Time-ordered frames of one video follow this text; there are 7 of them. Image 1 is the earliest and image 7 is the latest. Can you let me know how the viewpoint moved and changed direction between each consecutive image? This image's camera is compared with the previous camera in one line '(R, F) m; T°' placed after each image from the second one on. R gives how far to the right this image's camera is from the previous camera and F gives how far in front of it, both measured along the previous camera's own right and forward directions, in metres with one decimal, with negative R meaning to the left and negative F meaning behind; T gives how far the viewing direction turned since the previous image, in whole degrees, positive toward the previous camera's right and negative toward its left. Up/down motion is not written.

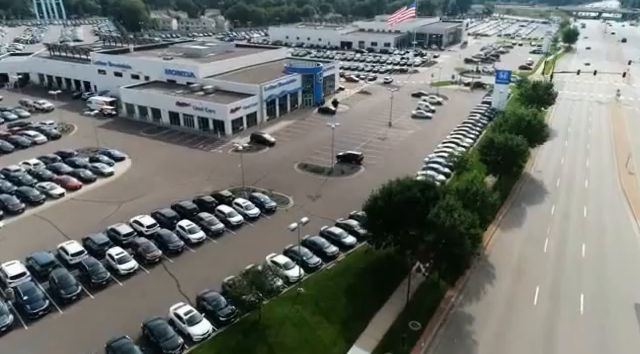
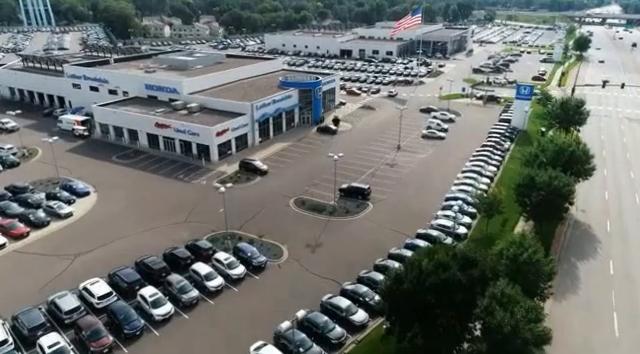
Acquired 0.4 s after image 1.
(-0.2, +7.3) m; 0°
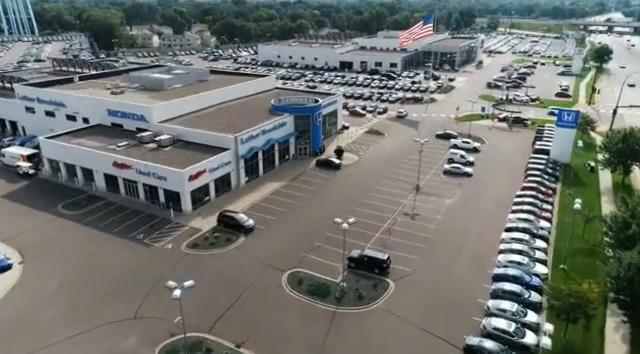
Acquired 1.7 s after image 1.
(-0.3, +10.4) m; 0°
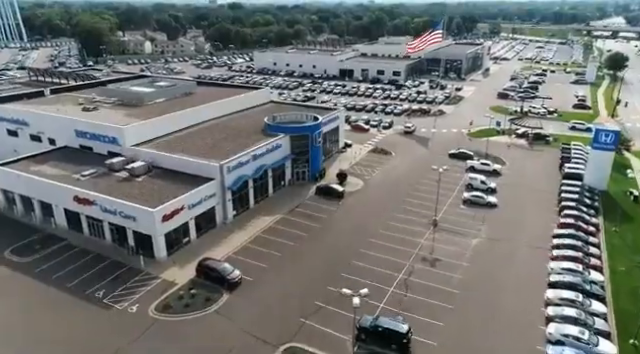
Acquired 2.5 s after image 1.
(-0.2, +6.5) m; 0°
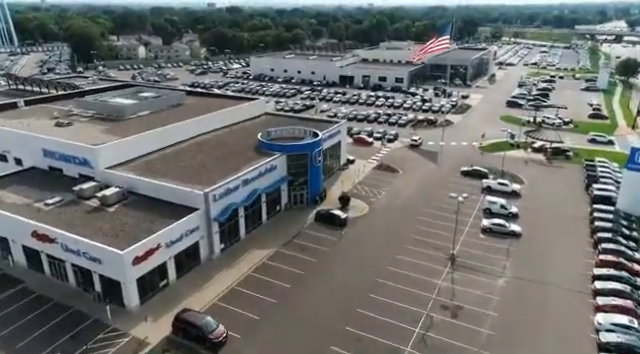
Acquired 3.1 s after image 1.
(-0.1, +4.9) m; 0°
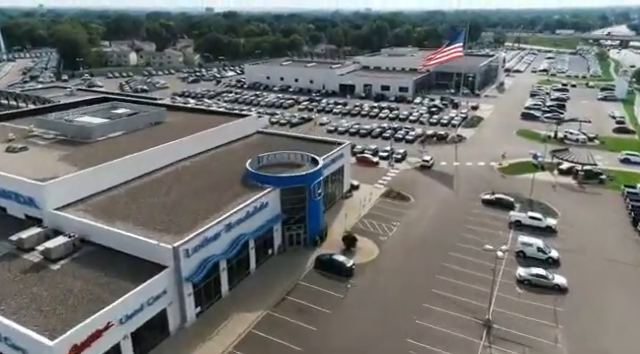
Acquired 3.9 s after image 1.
(-0.1, +6.7) m; 0°
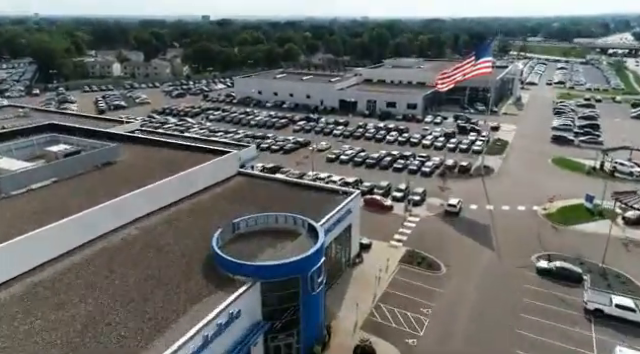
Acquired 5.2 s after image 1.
(-0.2, +11.2) m; 0°
